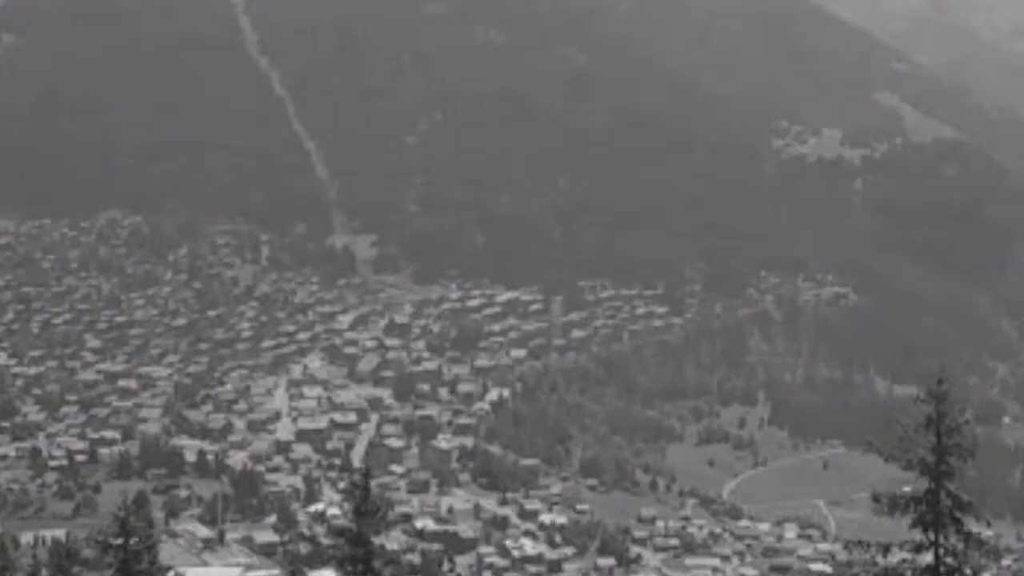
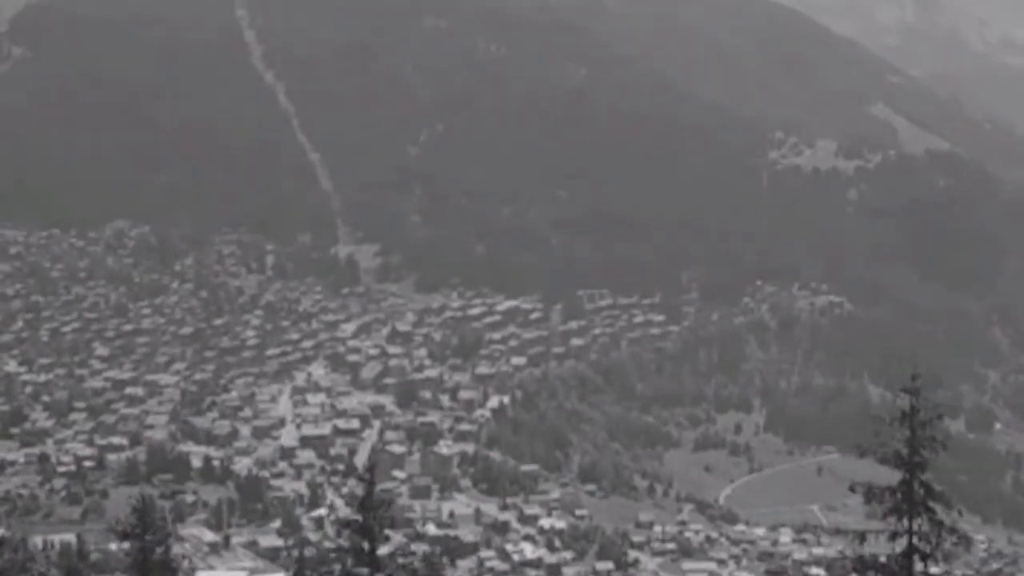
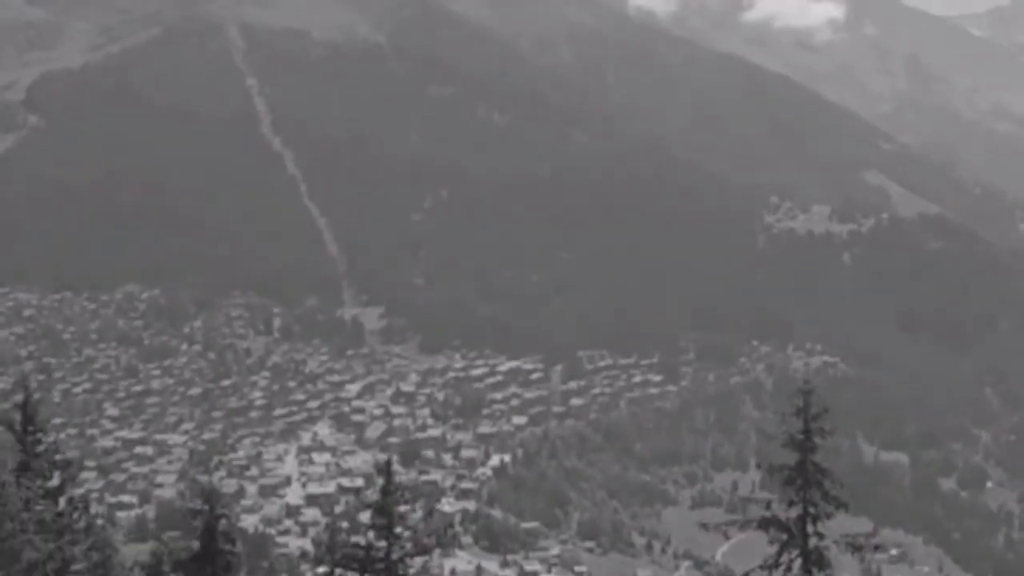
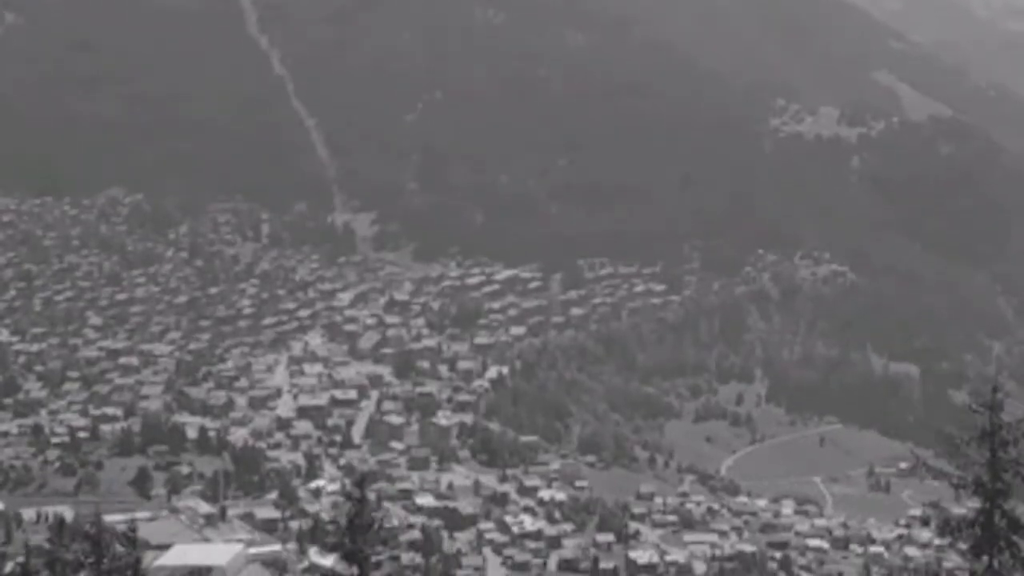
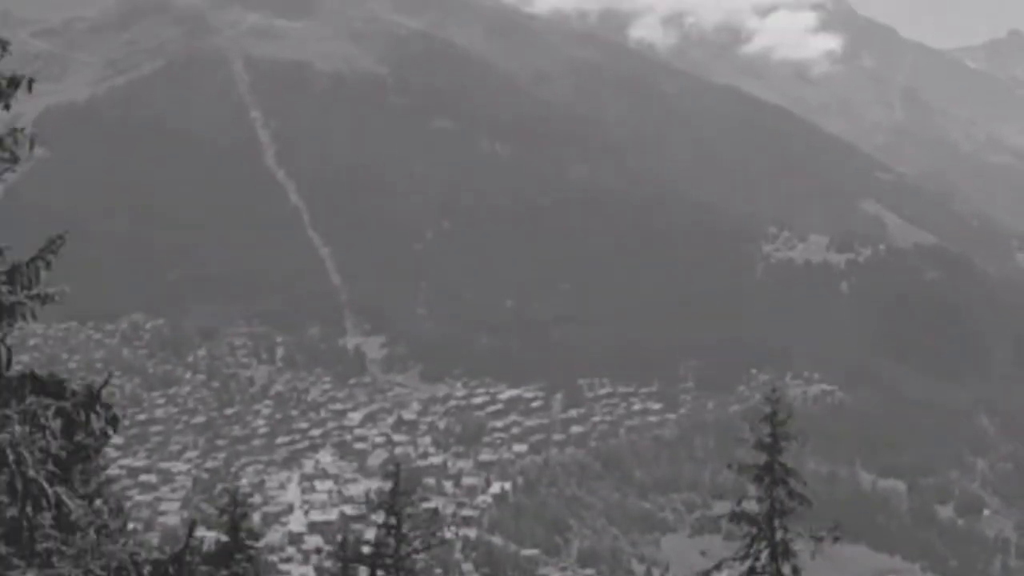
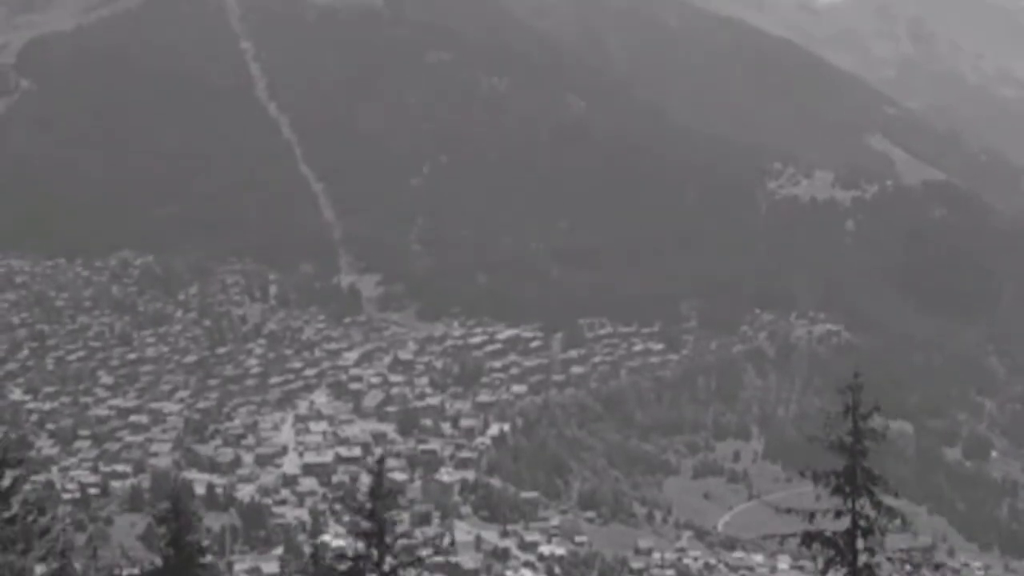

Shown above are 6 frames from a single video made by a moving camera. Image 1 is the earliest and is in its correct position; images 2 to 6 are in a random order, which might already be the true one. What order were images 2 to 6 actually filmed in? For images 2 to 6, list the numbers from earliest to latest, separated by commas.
4, 2, 6, 3, 5
